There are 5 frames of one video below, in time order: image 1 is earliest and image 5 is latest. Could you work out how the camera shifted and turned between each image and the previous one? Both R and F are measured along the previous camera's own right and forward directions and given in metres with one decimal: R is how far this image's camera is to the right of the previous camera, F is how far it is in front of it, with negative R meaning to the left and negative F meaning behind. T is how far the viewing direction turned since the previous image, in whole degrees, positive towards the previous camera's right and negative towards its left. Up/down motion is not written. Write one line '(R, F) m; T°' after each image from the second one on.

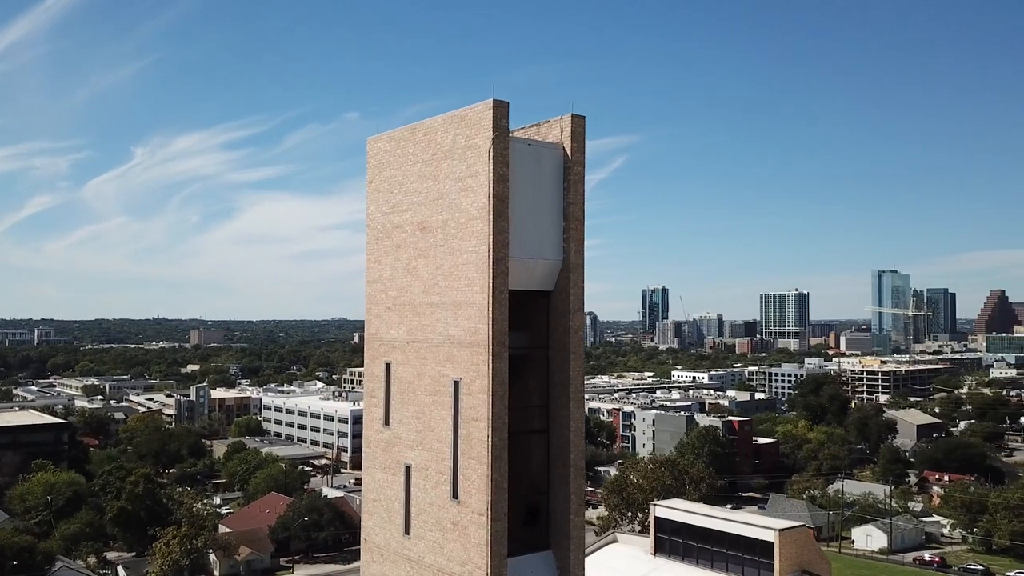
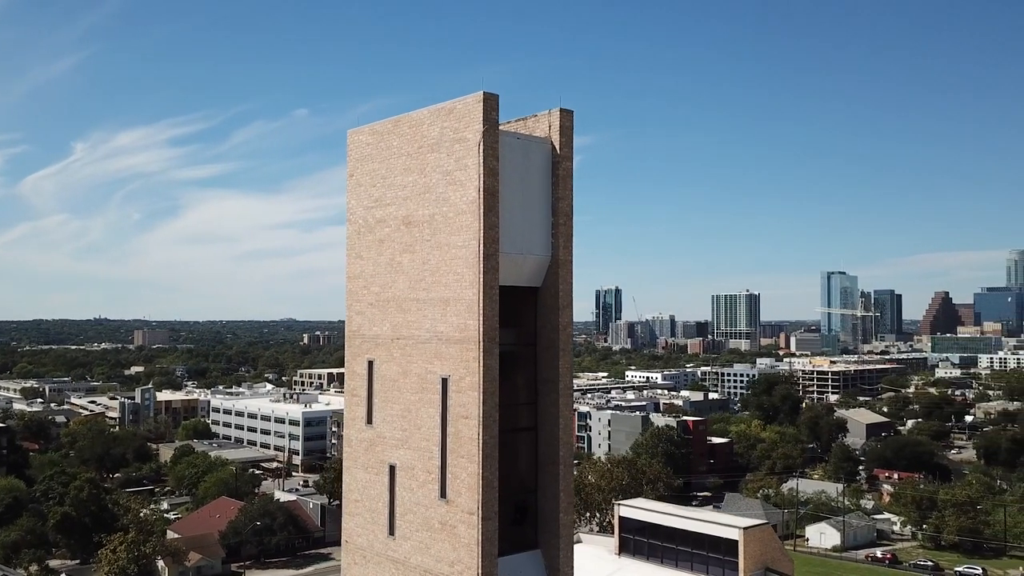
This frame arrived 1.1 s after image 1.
(-0.2, +0.1) m; +3°
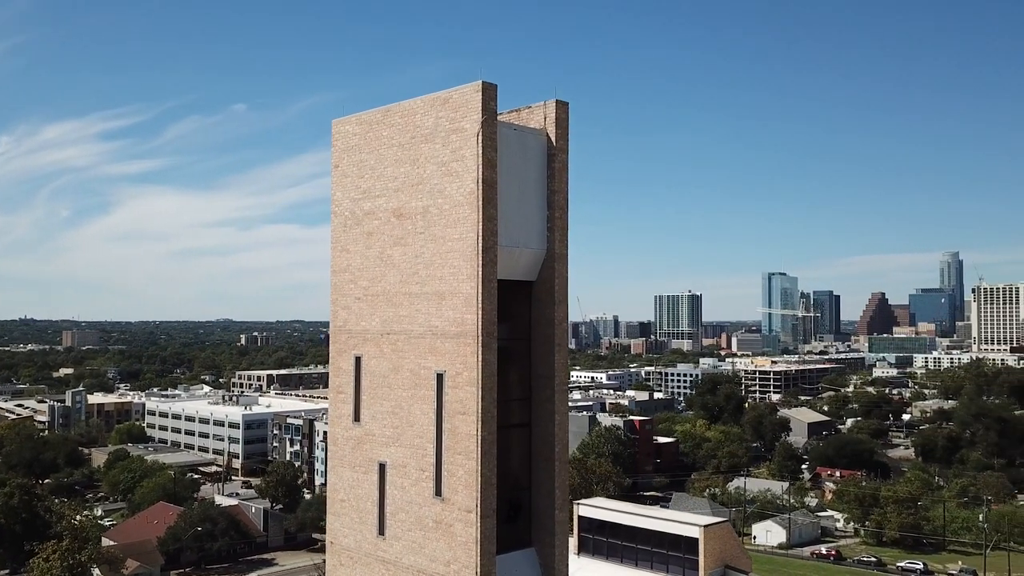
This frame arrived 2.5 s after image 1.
(-0.3, +0.1) m; +3°
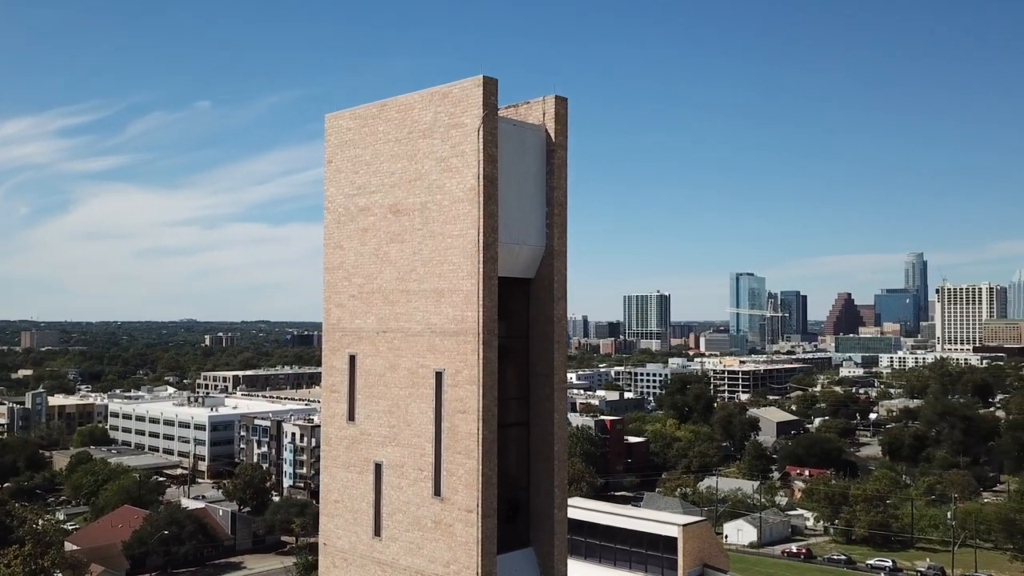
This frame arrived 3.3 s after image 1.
(-0.2, +0.1) m; +2°
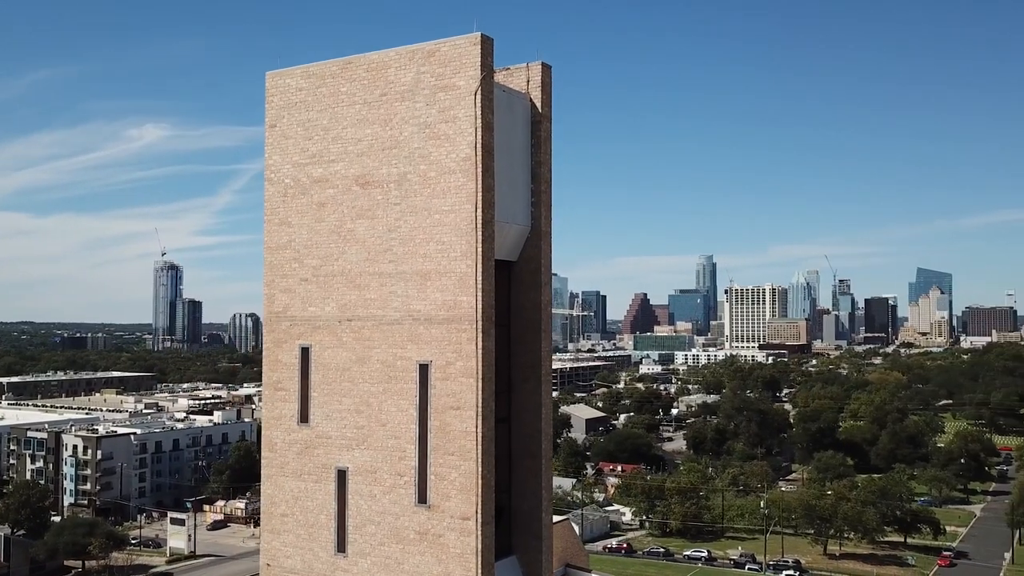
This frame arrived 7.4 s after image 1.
(-1.1, +0.7) m; +12°
